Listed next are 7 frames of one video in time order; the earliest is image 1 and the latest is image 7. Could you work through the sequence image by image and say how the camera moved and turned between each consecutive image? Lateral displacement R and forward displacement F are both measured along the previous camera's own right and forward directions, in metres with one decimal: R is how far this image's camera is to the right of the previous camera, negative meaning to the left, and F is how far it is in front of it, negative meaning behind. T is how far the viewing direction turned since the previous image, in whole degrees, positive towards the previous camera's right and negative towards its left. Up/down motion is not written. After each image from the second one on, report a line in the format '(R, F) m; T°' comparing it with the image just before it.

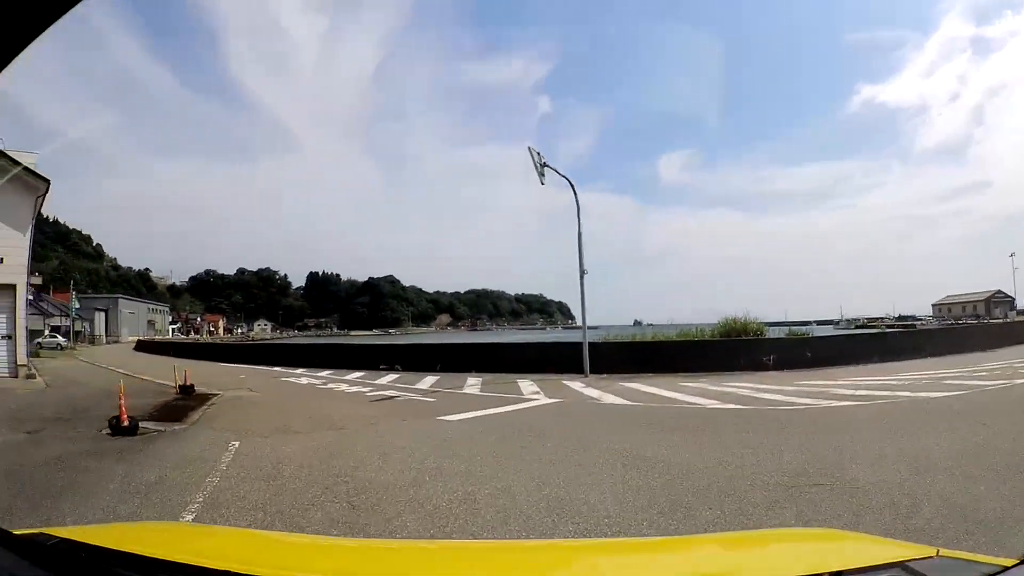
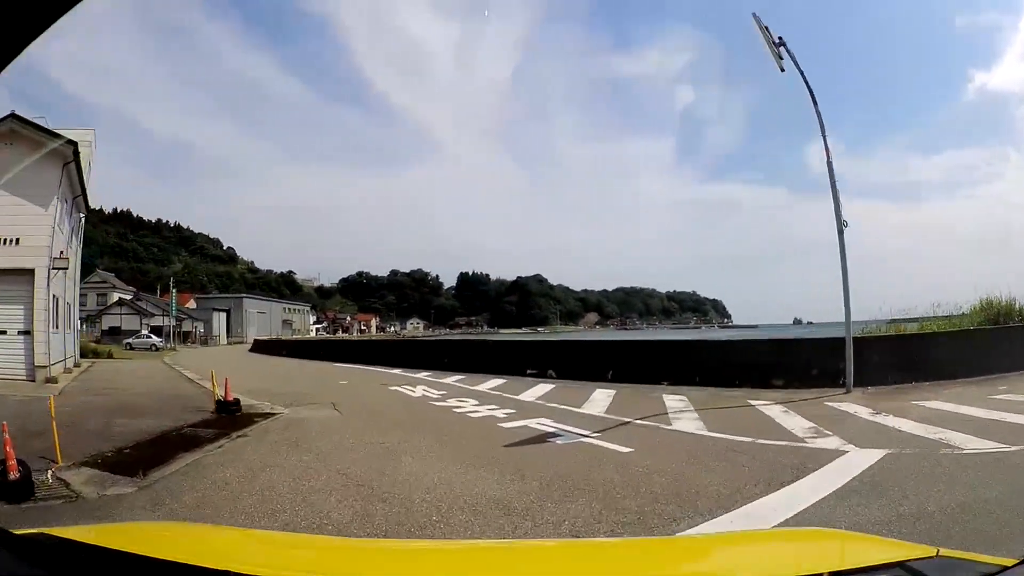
(-1.1, +5.6) m; -13°
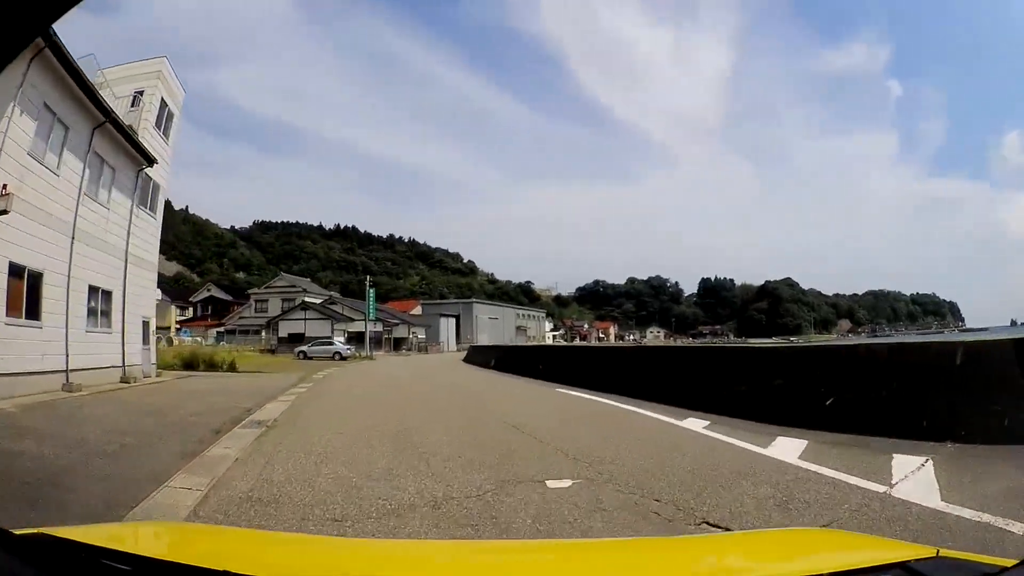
(-1.8, +7.6) m; -21°
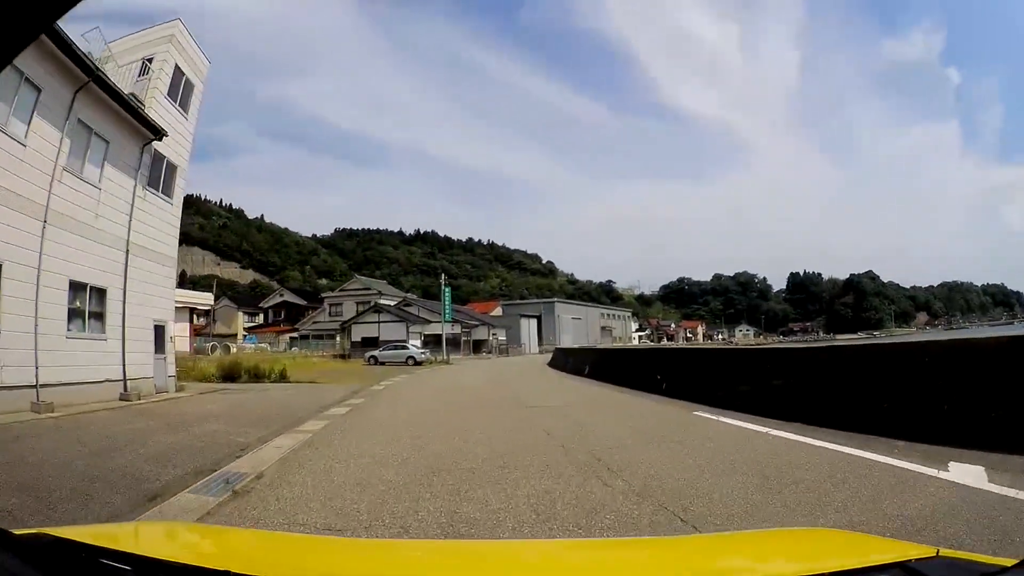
(-0.2, +2.1) m; -7°
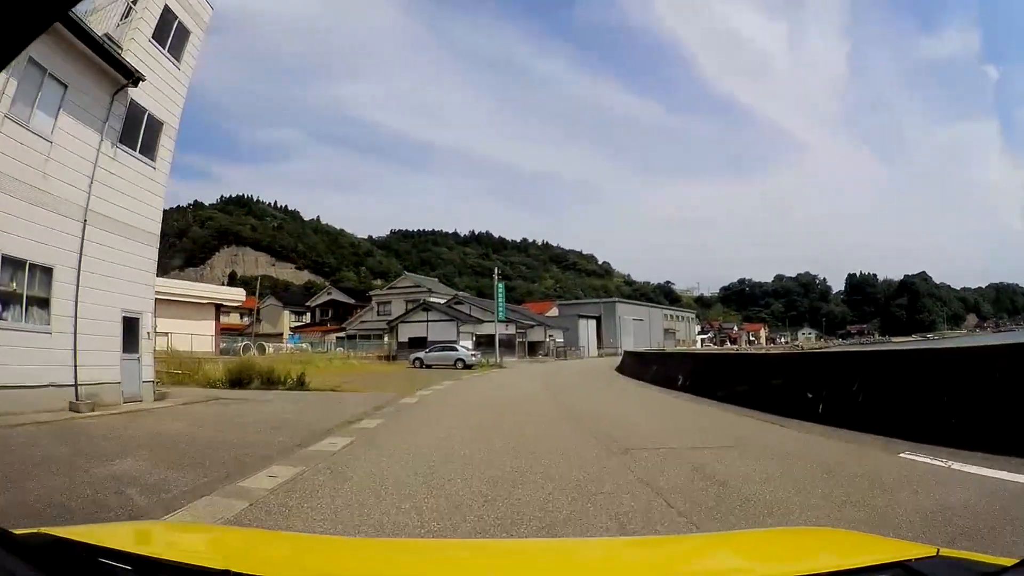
(-0.2, +1.8) m; -5°
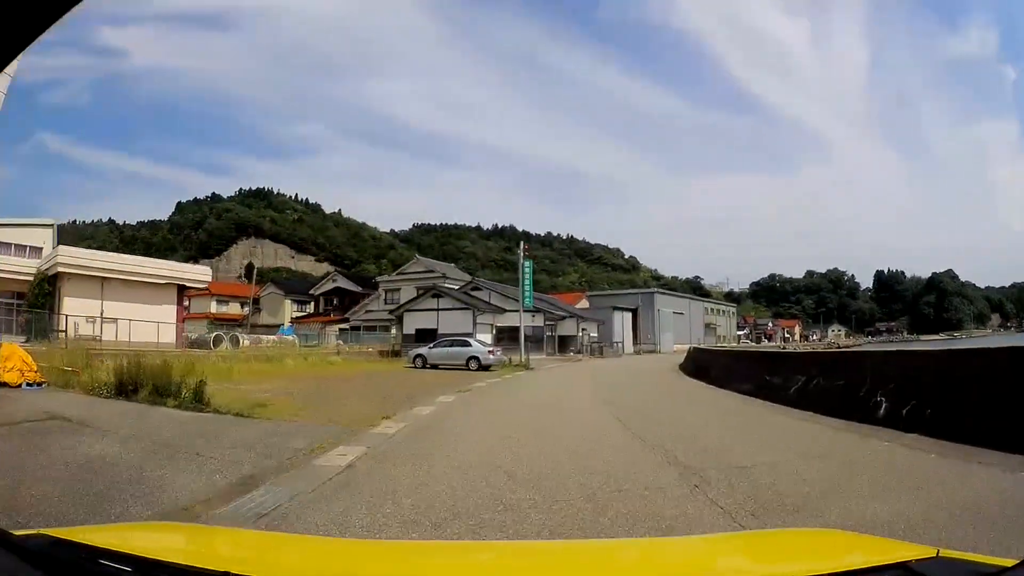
(-0.1, +2.9) m; -2°
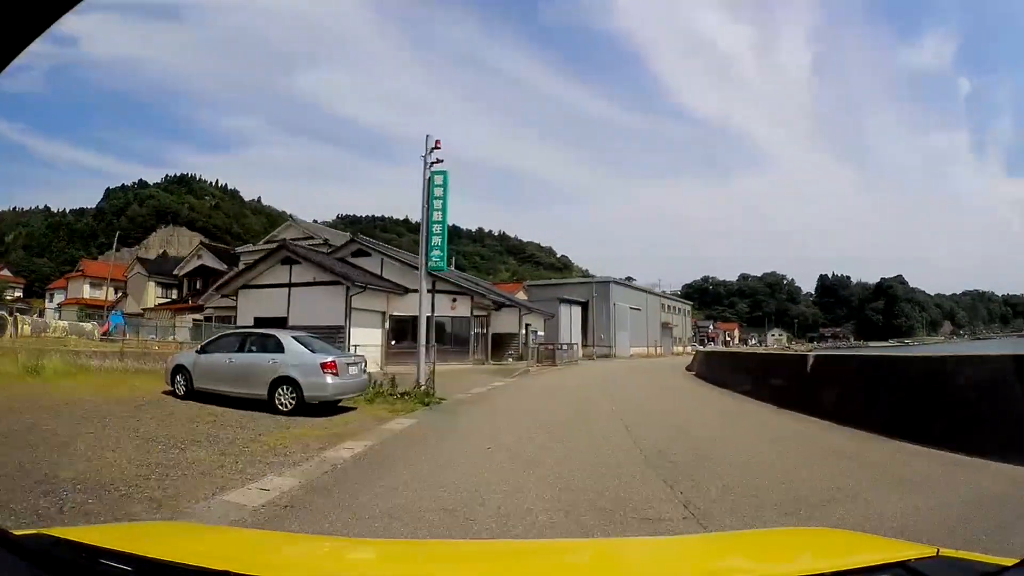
(+0.3, +5.2) m; +6°
